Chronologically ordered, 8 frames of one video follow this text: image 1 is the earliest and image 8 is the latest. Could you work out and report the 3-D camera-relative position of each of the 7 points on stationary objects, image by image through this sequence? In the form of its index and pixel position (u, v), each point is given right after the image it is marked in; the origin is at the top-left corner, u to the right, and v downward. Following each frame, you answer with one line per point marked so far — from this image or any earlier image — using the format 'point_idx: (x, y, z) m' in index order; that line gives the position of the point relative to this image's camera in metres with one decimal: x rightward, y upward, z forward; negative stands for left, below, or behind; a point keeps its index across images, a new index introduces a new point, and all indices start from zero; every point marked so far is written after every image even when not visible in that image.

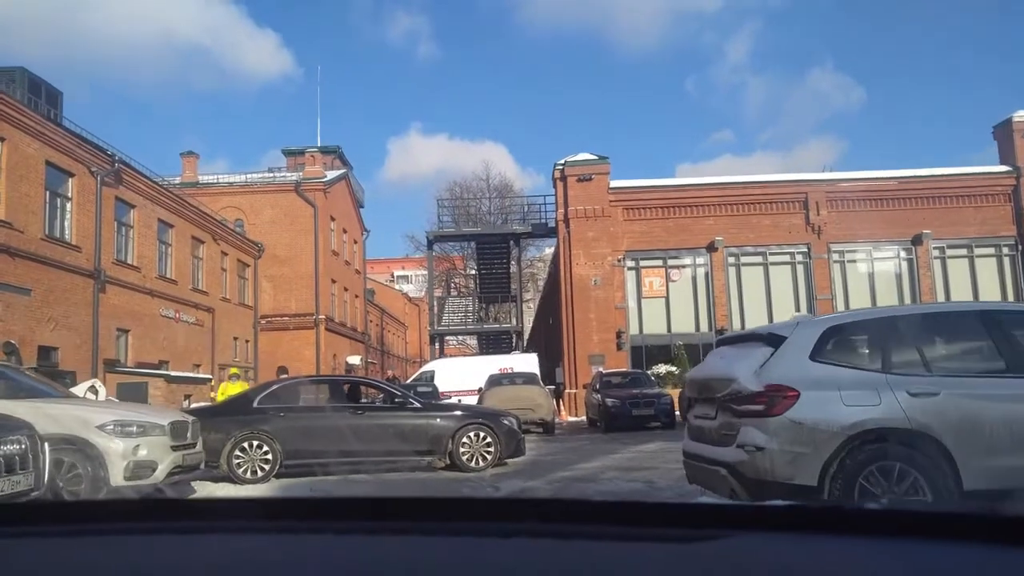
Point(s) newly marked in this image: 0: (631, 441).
0: (+2.3, -3.0, +15.2) m
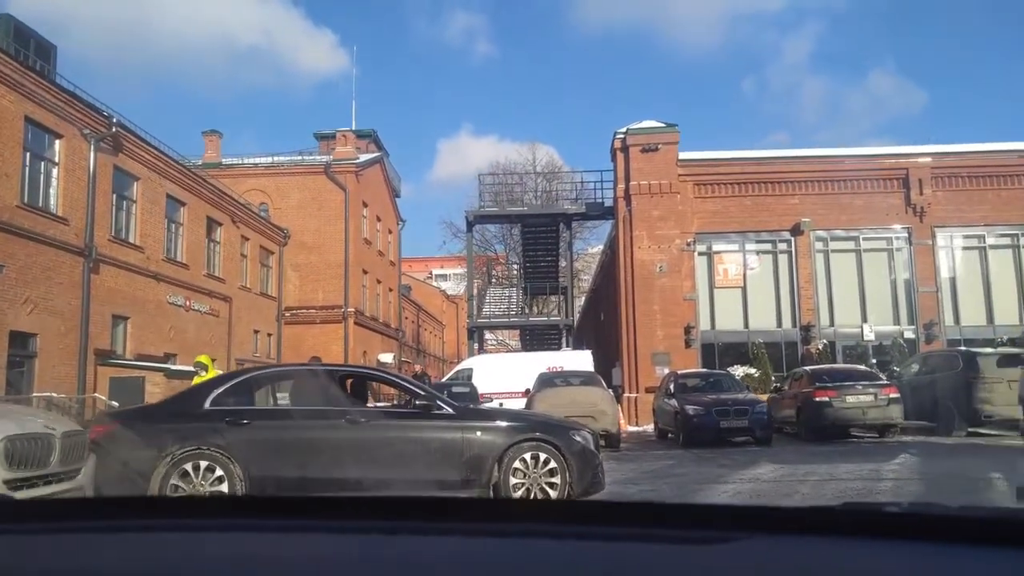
0: (+3.2, -2.6, +11.7) m
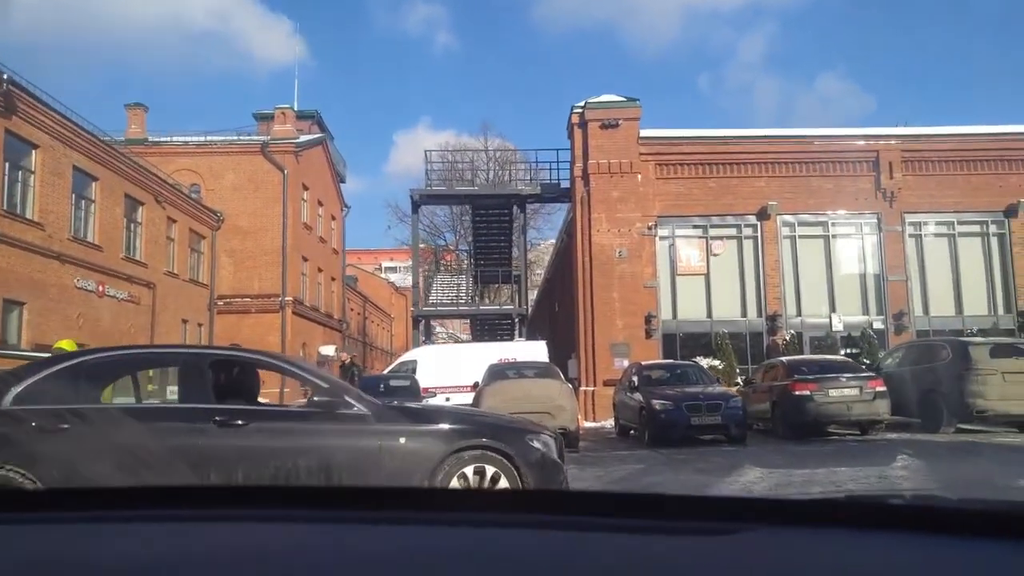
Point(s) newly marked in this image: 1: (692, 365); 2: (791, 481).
0: (+2.5, -2.3, +10.2) m
1: (+3.6, -1.5, +15.3) m
2: (+2.9, -2.0, +8.0) m
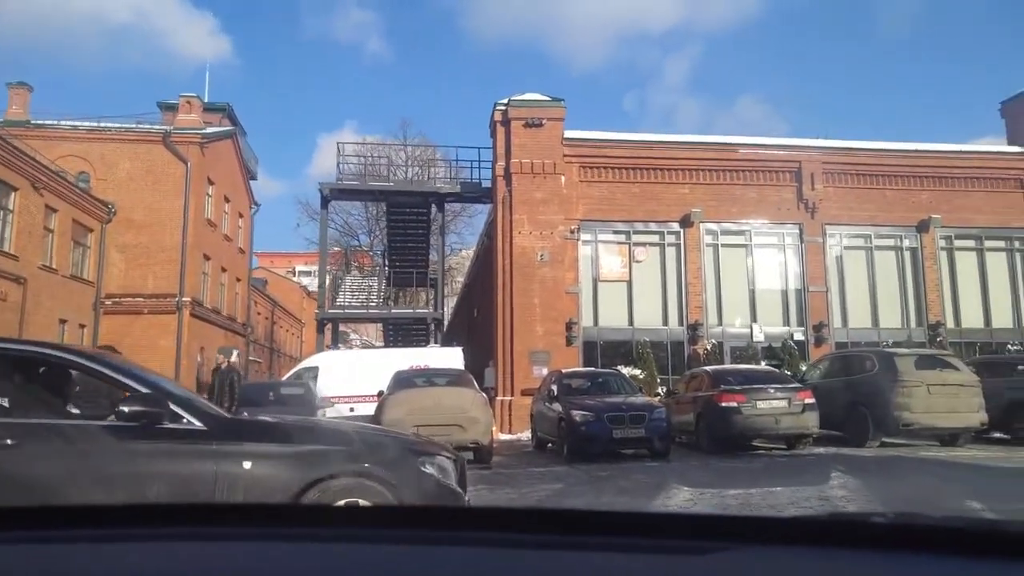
0: (+1.4, -2.3, +9.2) m
1: (+1.9, -1.6, +14.5) m
2: (+2.0, -2.0, +7.1) m
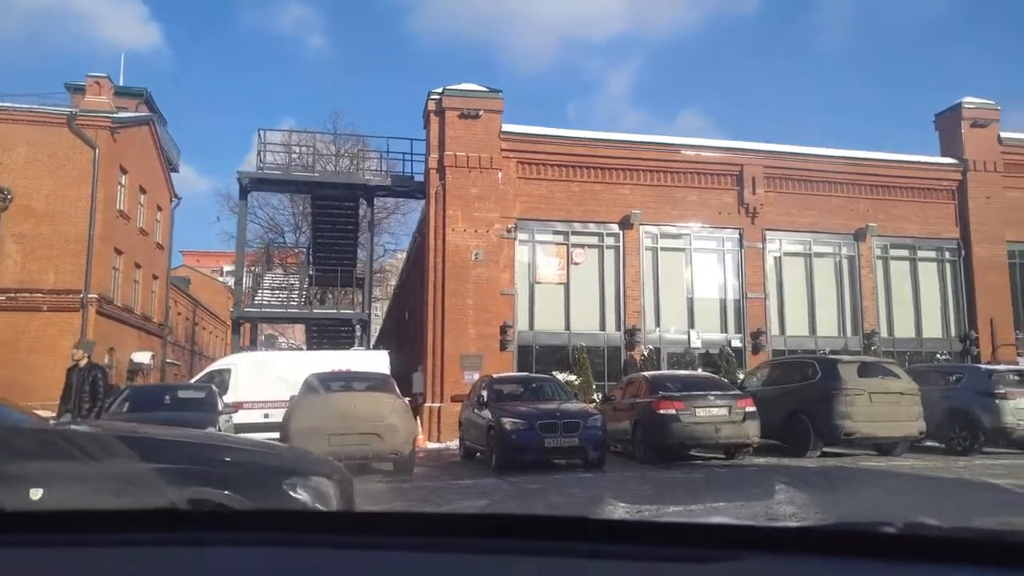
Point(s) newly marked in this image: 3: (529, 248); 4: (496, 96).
0: (+0.5, -2.2, +8.4) m
1: (+0.6, -1.6, +13.7) m
2: (+1.3, -1.9, +6.3) m
3: (+0.4, +1.0, +20.0) m
4: (-0.4, +4.8, +19.7) m
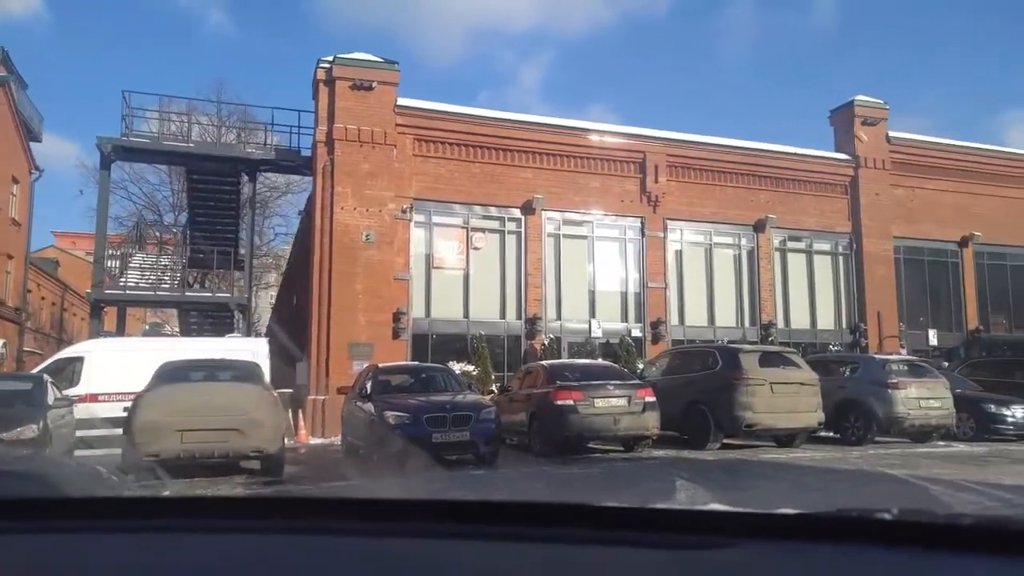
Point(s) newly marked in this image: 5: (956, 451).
0: (-0.7, -2.0, +7.4) m
1: (-1.2, -1.3, +12.7) m
2: (+0.3, -1.7, +5.5) m
3: (-2.1, +1.4, +18.9) m
4: (-2.9, +5.2, +18.5) m
5: (+7.6, -2.8, +13.2) m
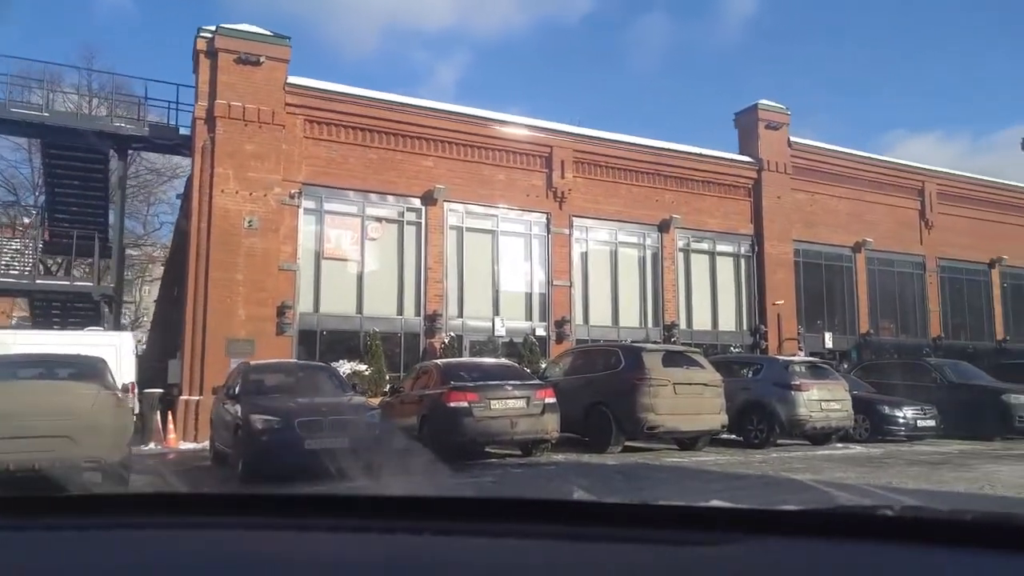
0: (-1.7, -1.9, +6.4) m
1: (-2.8, -1.2, +11.6) m
2: (-0.5, -1.6, +4.6) m
3: (-4.4, +1.6, +17.6) m
4: (-5.1, +5.4, +17.1) m
5: (+5.8, -2.8, +13.1) m
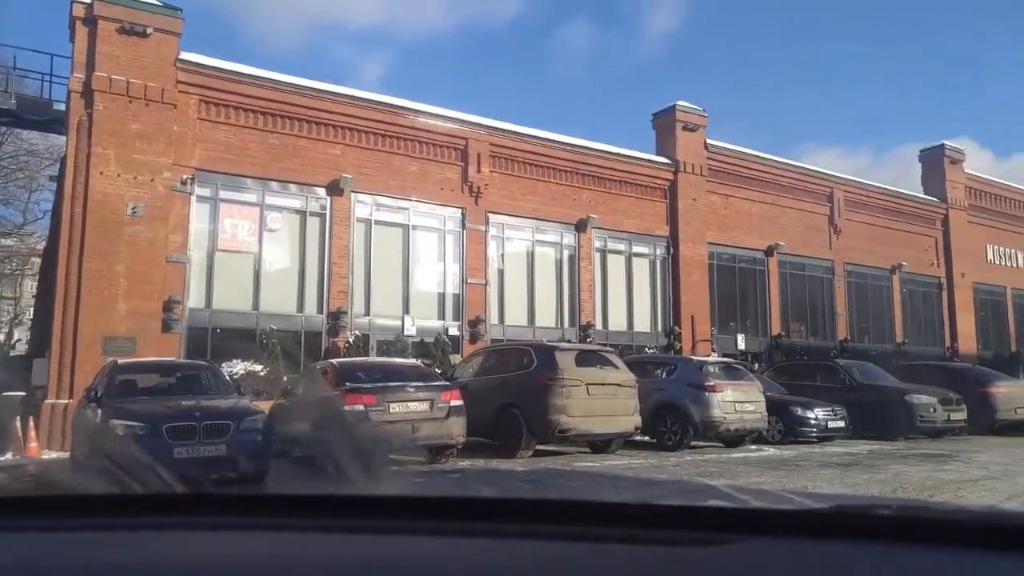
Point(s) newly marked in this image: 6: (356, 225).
0: (-2.5, -1.7, +5.4) m
1: (-4.1, -1.1, +10.4) m
2: (-1.1, -1.5, +3.8) m
3: (-6.3, +1.7, +16.3) m
4: (-6.9, +5.5, +15.8) m
5: (+4.2, -2.8, +12.8) m
6: (-3.6, +1.5, +18.2) m
